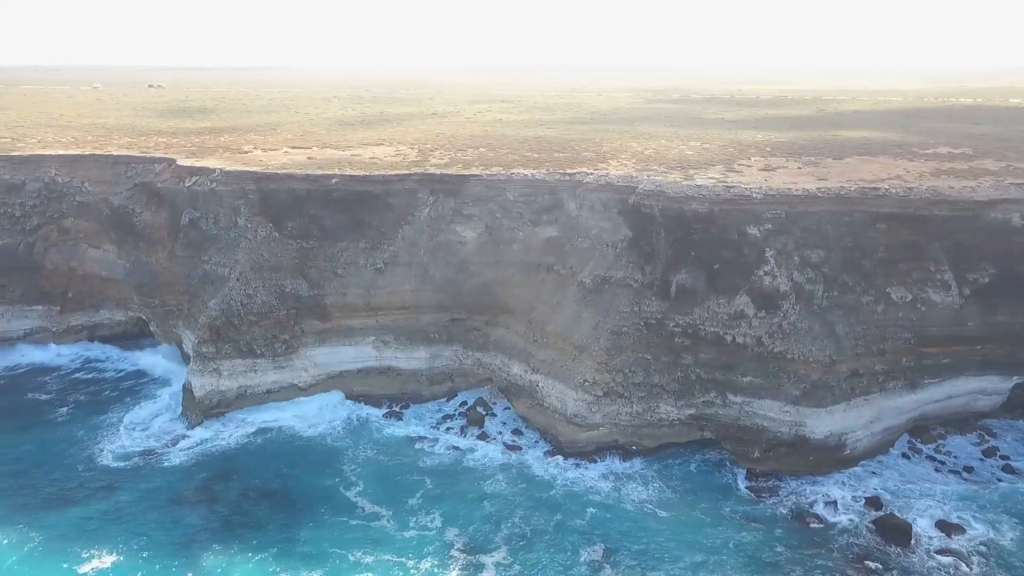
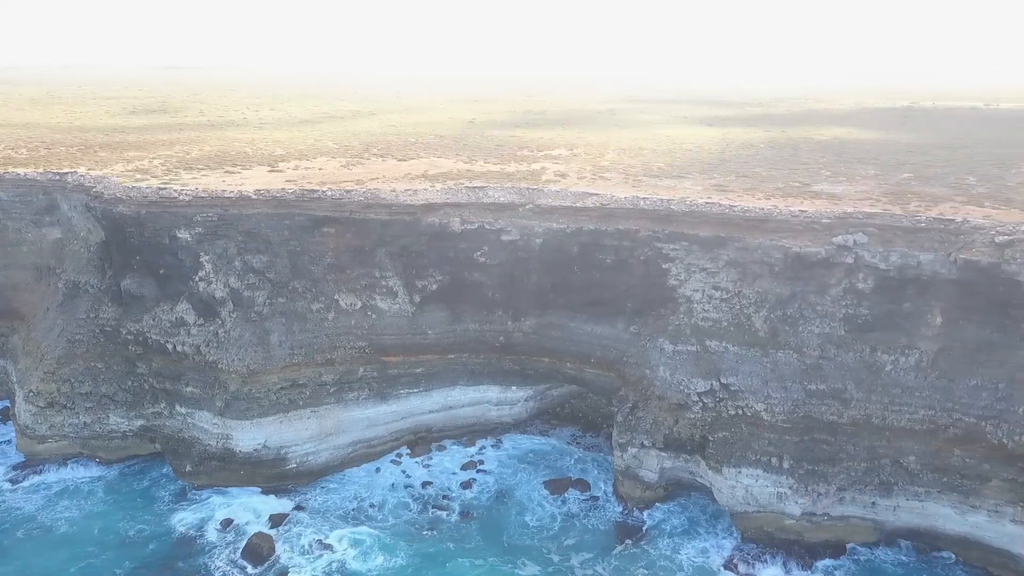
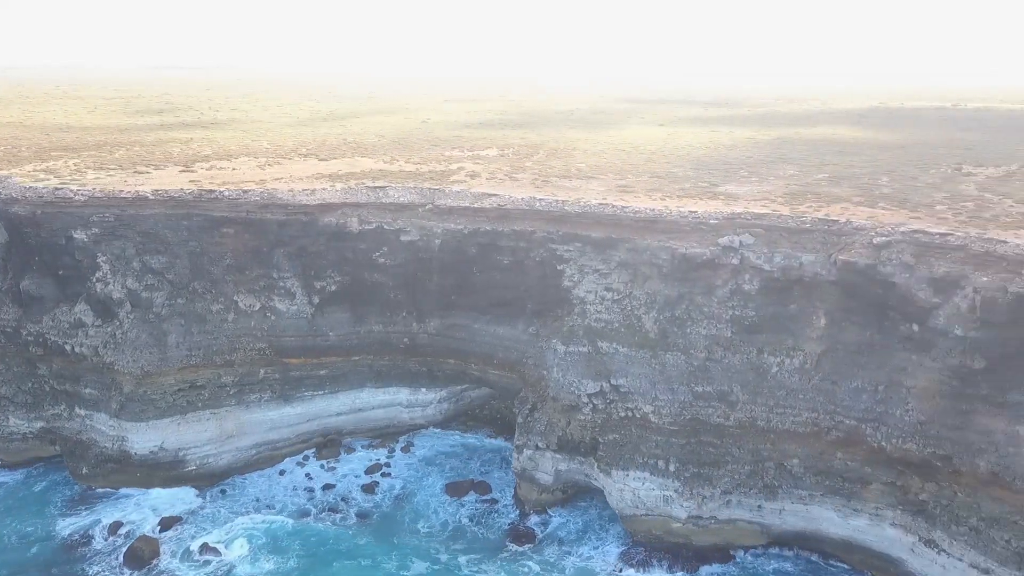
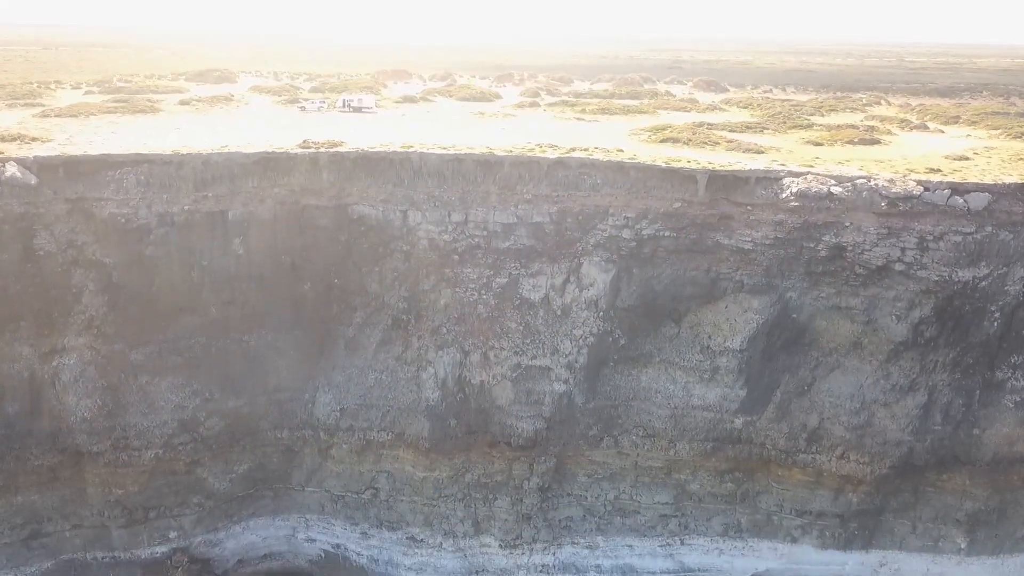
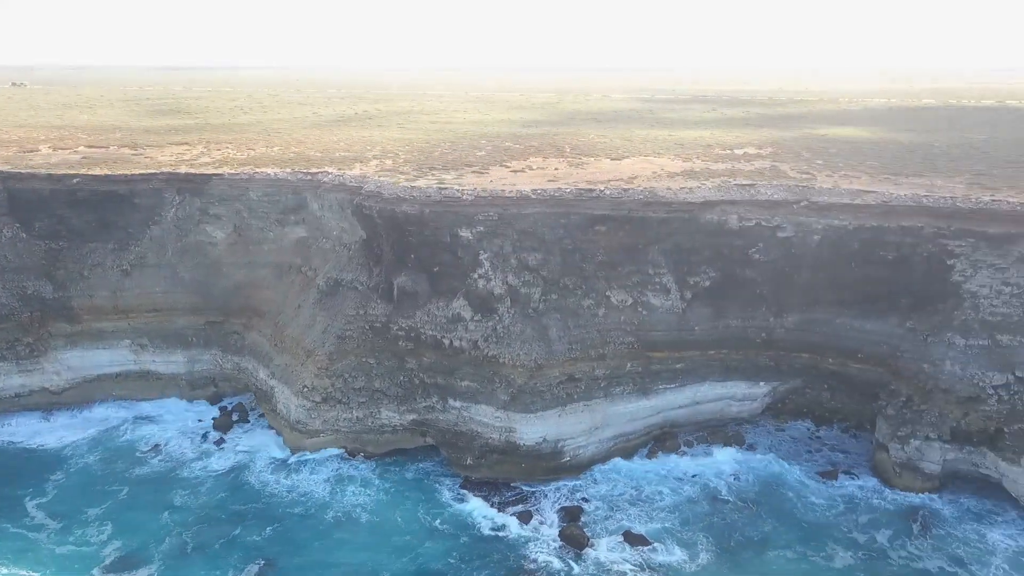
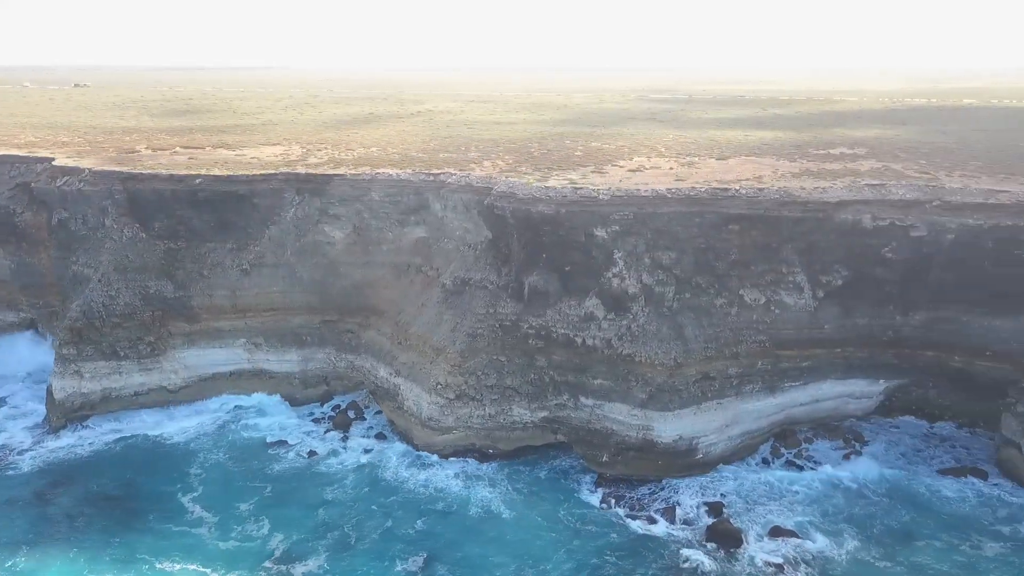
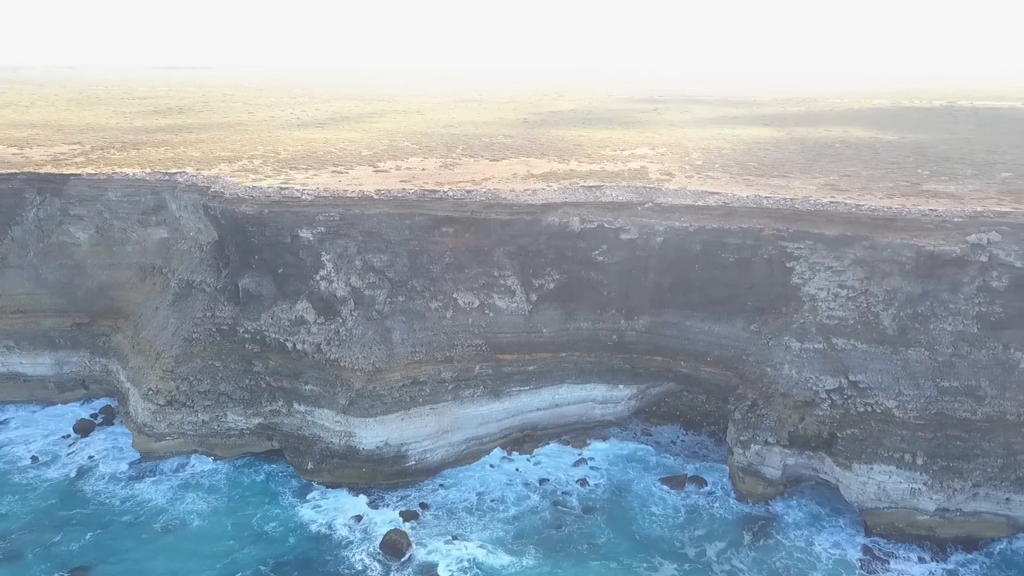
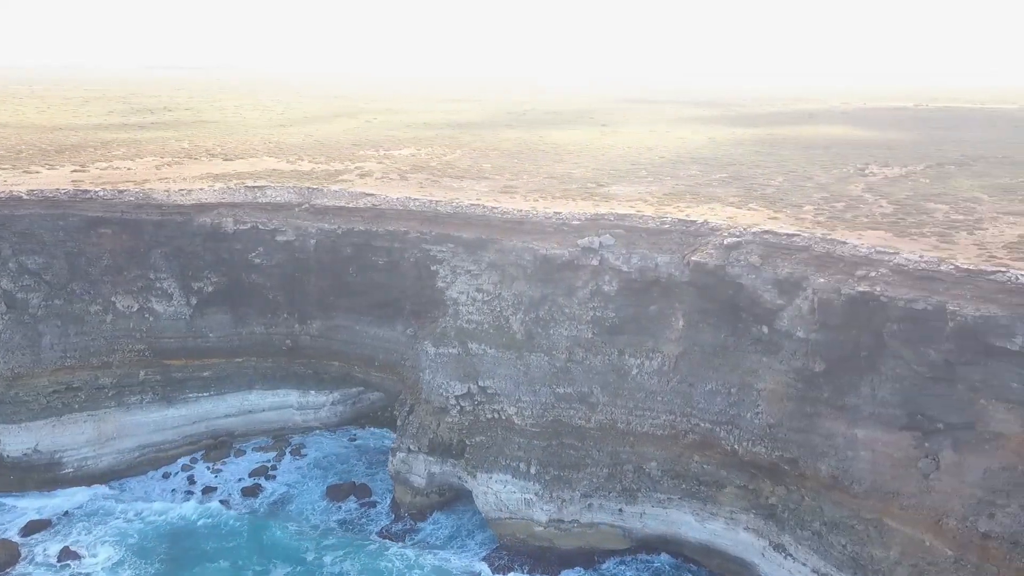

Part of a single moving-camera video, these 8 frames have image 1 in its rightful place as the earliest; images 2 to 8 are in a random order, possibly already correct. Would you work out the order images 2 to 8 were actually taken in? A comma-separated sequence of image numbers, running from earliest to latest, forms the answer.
6, 5, 7, 2, 3, 8, 4
